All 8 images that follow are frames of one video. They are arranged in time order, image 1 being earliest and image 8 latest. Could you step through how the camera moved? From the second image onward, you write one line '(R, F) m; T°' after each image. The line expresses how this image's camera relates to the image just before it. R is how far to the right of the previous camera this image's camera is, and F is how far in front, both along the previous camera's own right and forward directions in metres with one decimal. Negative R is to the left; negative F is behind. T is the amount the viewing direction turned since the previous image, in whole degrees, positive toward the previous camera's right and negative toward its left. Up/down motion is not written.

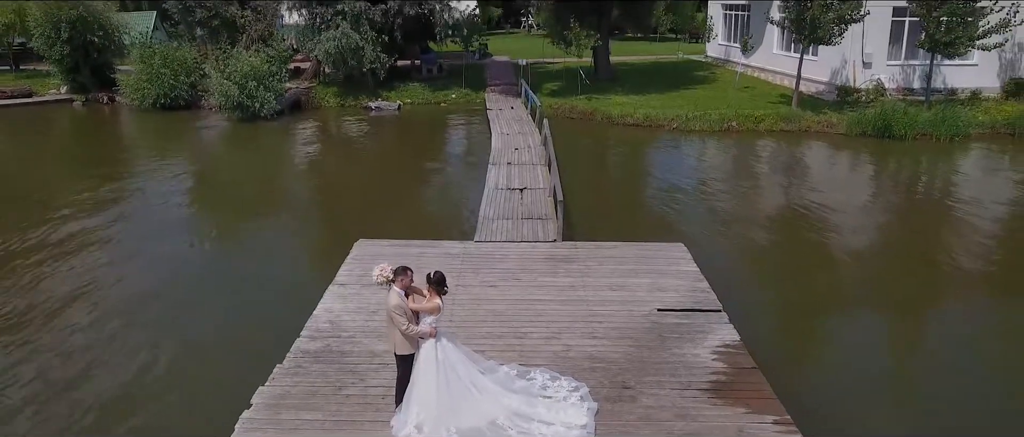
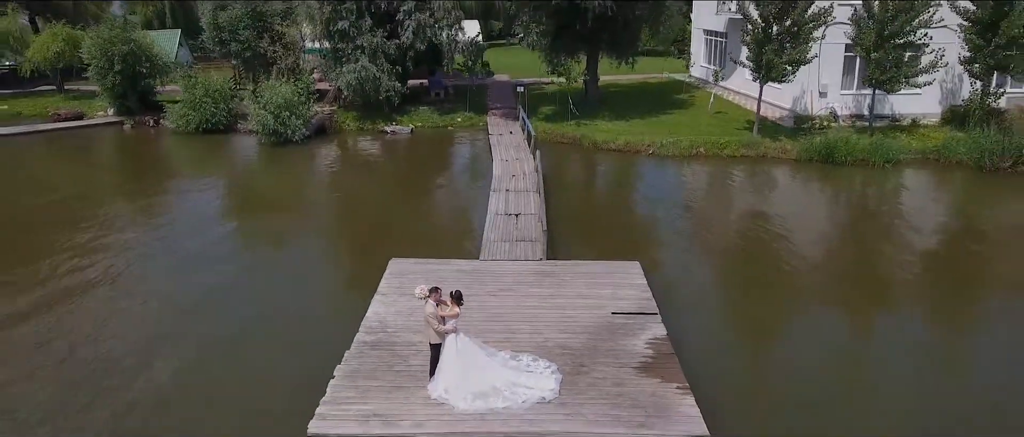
(0.0, -1.8) m; 0°
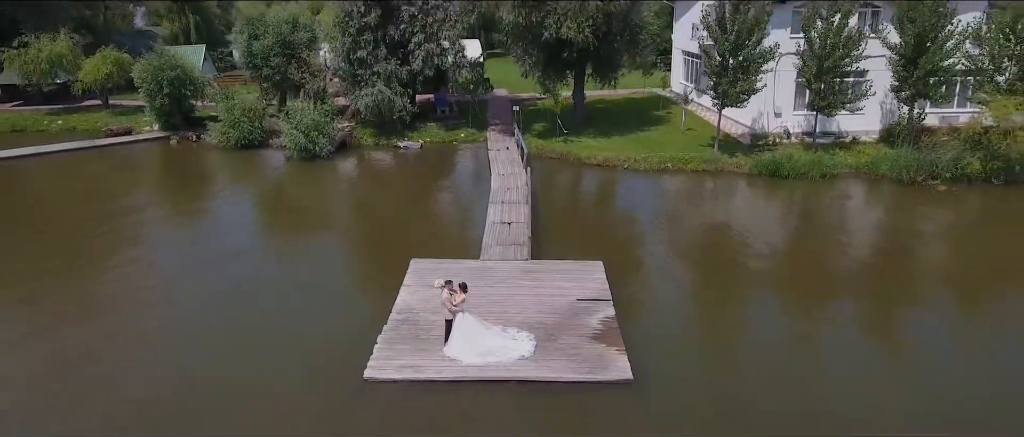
(+0.1, -2.2) m; 0°
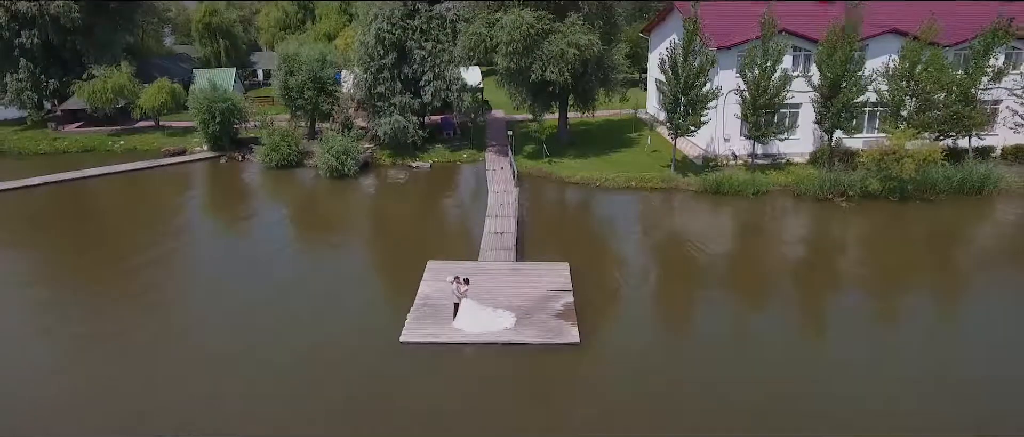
(+0.2, -3.4) m; 0°
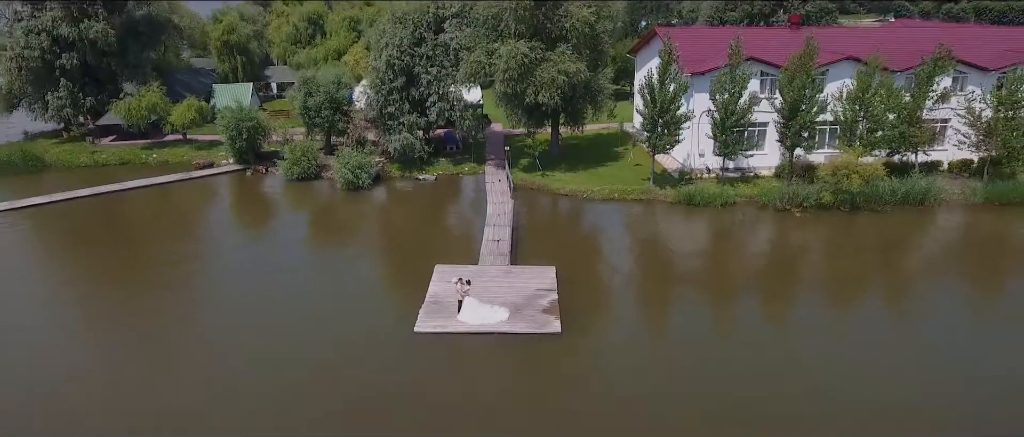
(+0.1, -2.3) m; 0°
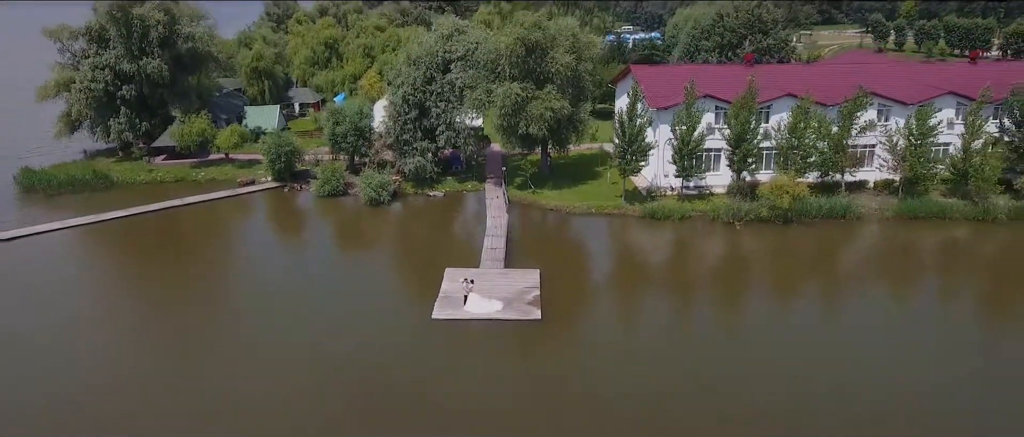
(+0.2, -4.3) m; 0°
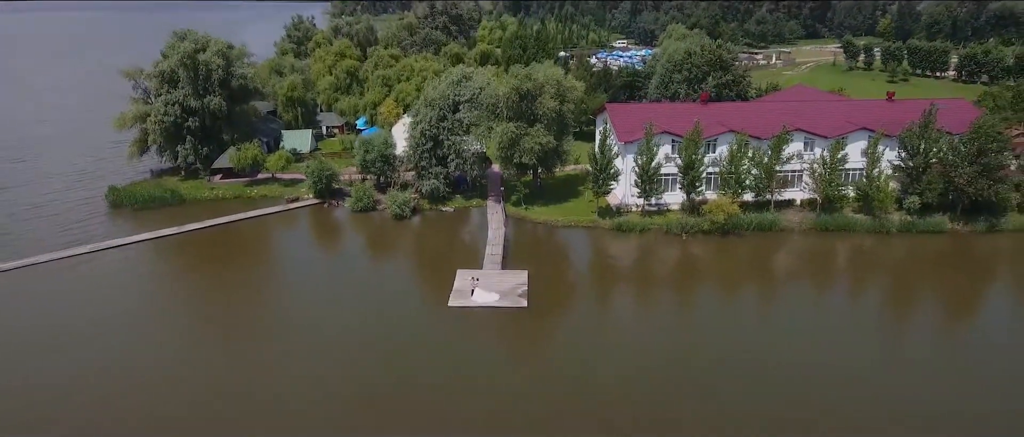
(+0.3, -6.5) m; 0°
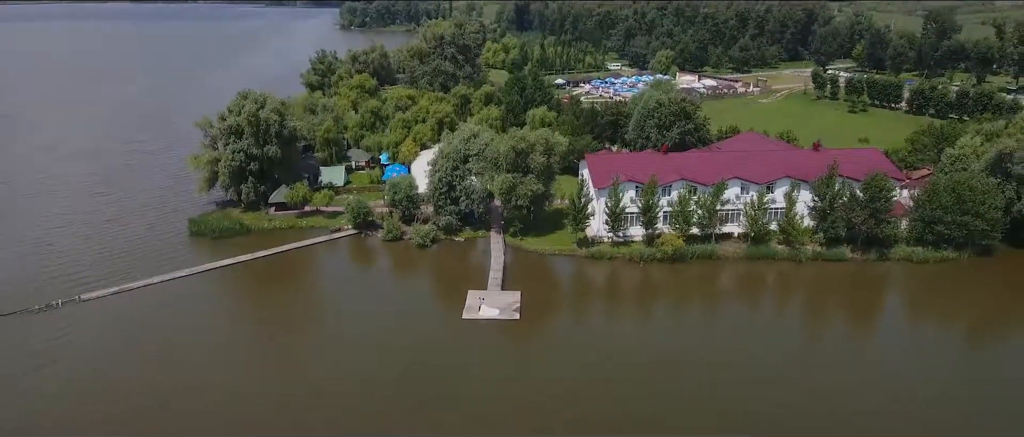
(+0.3, -9.0) m; 0°
